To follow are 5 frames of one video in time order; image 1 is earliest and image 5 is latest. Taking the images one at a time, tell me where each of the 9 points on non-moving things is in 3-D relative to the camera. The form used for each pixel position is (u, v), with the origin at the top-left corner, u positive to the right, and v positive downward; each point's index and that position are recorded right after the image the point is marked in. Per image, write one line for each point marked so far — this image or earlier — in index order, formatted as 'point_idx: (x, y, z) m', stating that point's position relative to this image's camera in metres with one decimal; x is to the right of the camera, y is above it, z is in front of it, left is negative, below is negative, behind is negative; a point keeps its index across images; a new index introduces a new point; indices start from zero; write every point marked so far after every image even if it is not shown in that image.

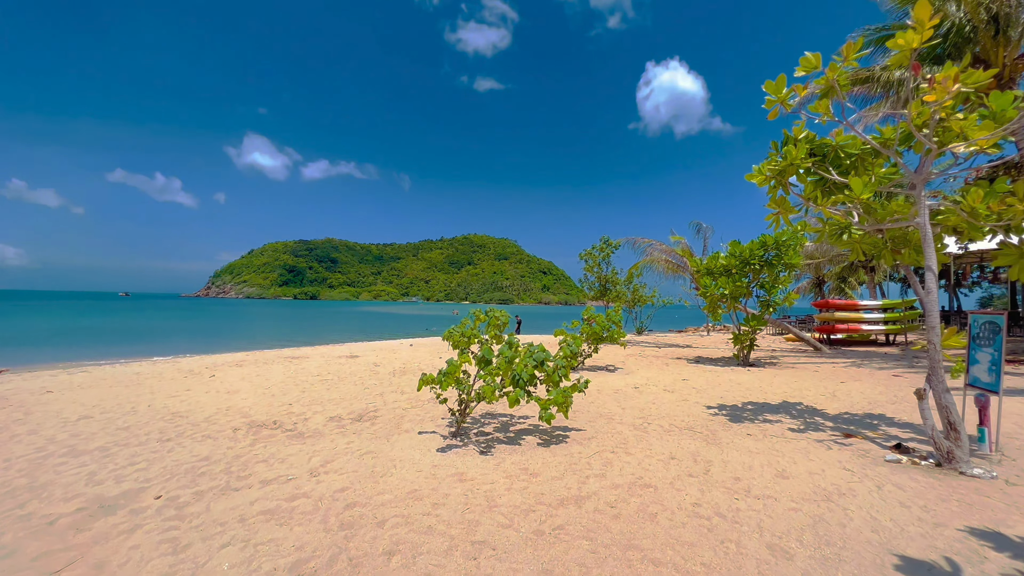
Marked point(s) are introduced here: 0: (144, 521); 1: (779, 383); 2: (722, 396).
0: (-2.6, -1.7, +2.9) m
1: (+6.0, -2.1, +9.1) m
2: (+3.8, -2.0, +7.4) m
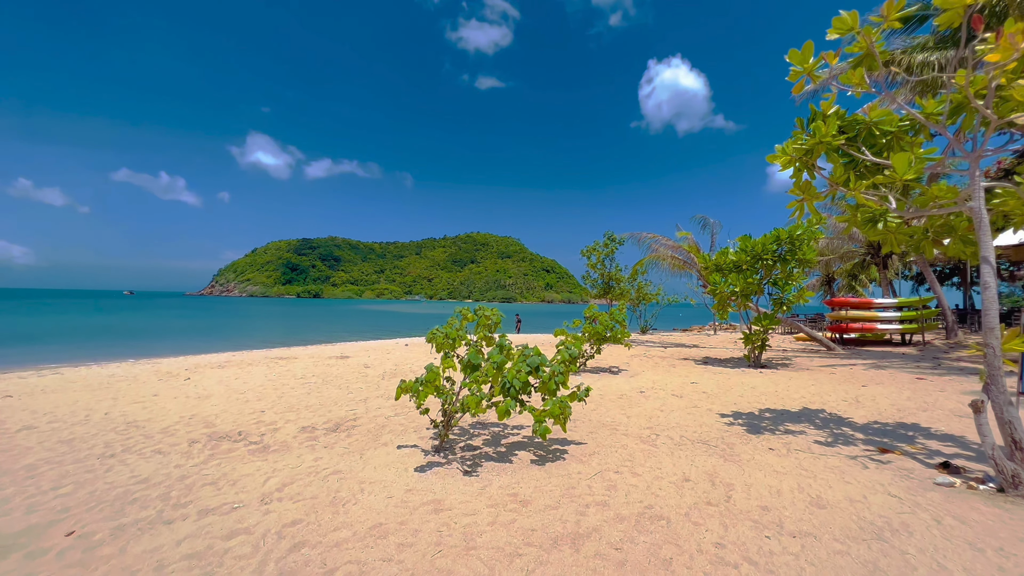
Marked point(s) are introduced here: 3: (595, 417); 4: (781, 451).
0: (-2.7, -1.6, +2.4) m
1: (+5.9, -2.0, +8.5) m
2: (+3.8, -1.9, +6.8) m
3: (+1.1, -1.8, +5.6) m
4: (+3.0, -1.8, +4.5) m
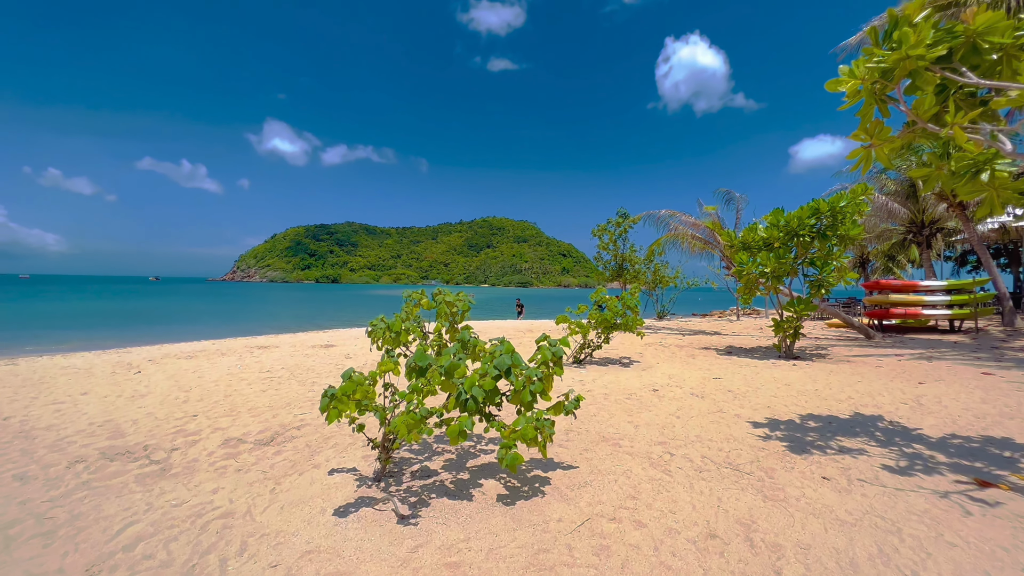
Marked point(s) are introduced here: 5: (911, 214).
0: (-3.1, -1.5, +1.4) m
1: (+5.8, -1.7, +7.2) m
2: (+3.6, -1.6, +5.6) m
3: (+0.9, -1.6, +4.5) m
4: (+2.7, -1.6, +3.4) m
5: (+17.2, +3.2, +17.6) m
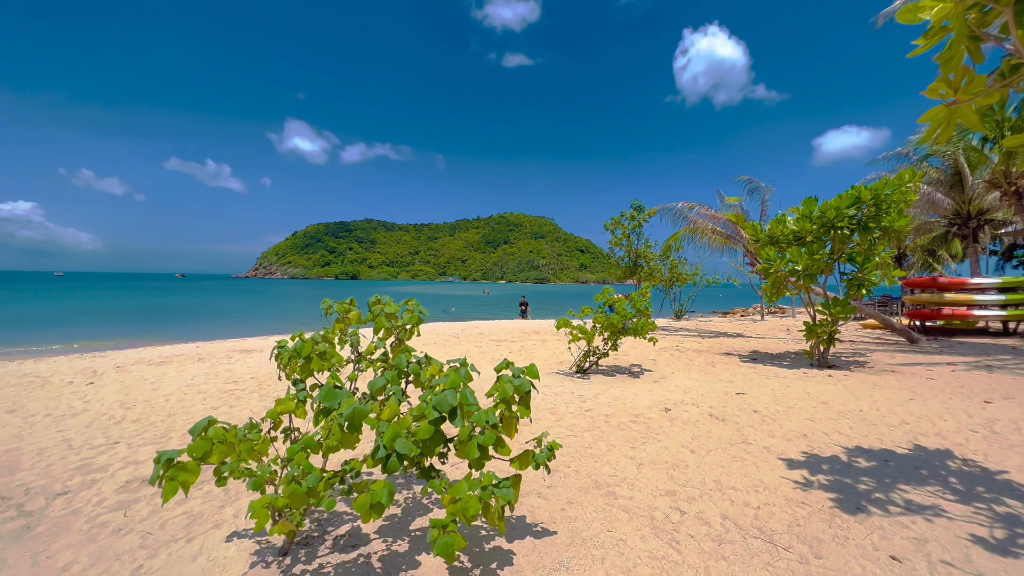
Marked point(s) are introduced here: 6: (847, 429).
0: (-3.5, -1.6, +0.7) m
1: (+5.6, -1.7, +6.1) m
2: (+3.4, -1.7, +4.6) m
3: (+0.6, -1.6, +3.6) m
4: (+2.4, -1.7, +2.4) m
5: (+17.4, +3.3, +16.0) m
6: (+4.0, -1.7, +4.8) m
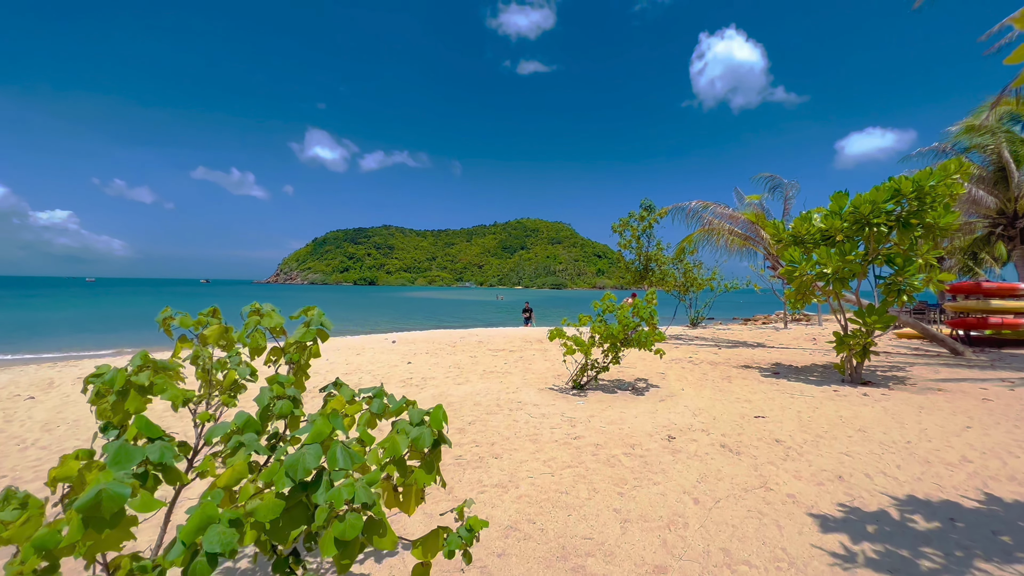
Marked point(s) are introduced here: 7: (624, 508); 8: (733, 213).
0: (-4.0, -1.6, +0.1) m
1: (+5.4, -1.8, +5.1) m
2: (+3.0, -1.7, +3.7) m
3: (+0.3, -1.6, +2.8) m
4: (+2.0, -1.7, +1.5) m
5: (+17.5, +3.1, +14.6) m
6: (+3.7, -1.7, +3.9) m
7: (+0.9, -1.7, +3.1) m
8: (+6.9, +2.3, +12.6) m
